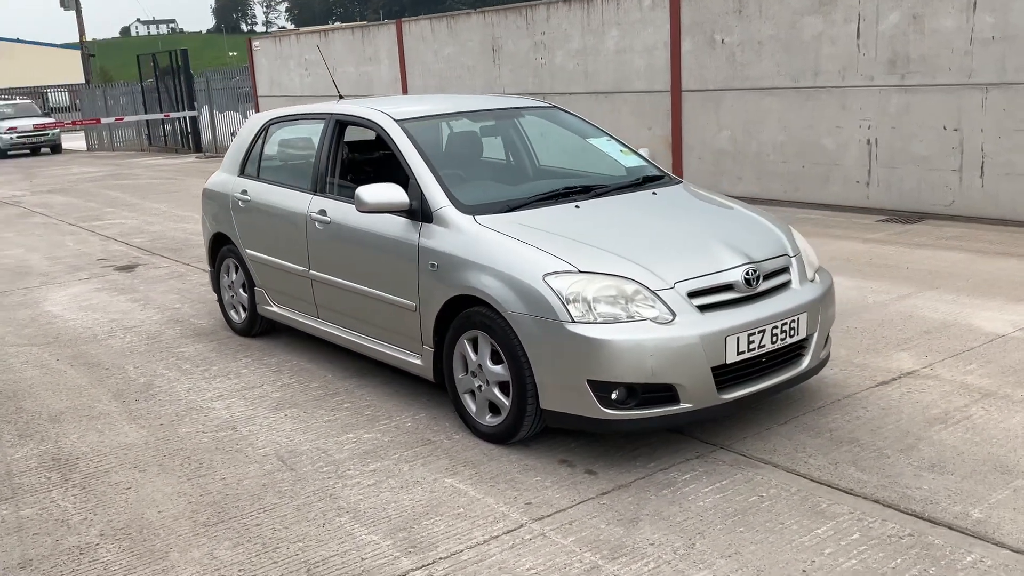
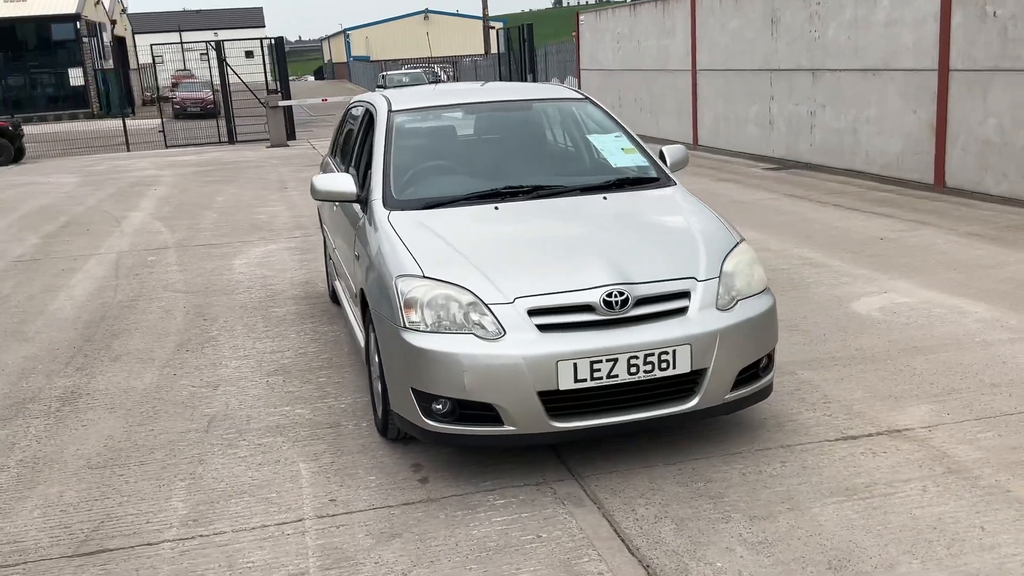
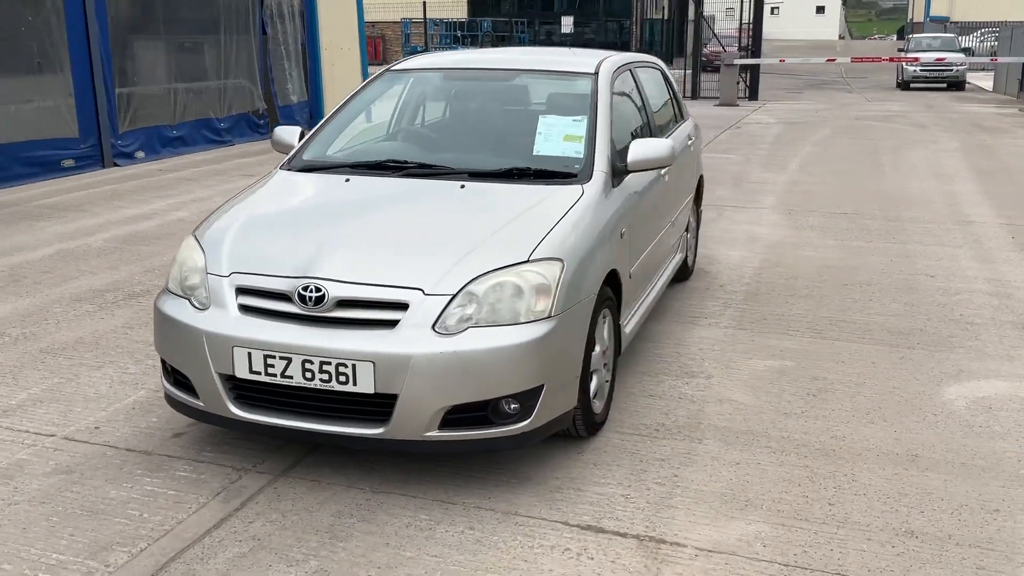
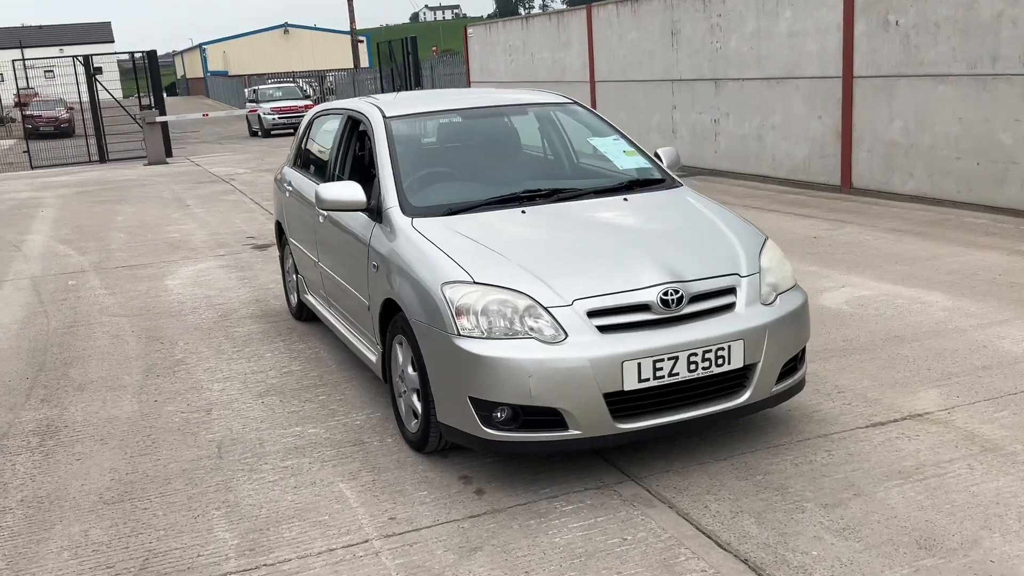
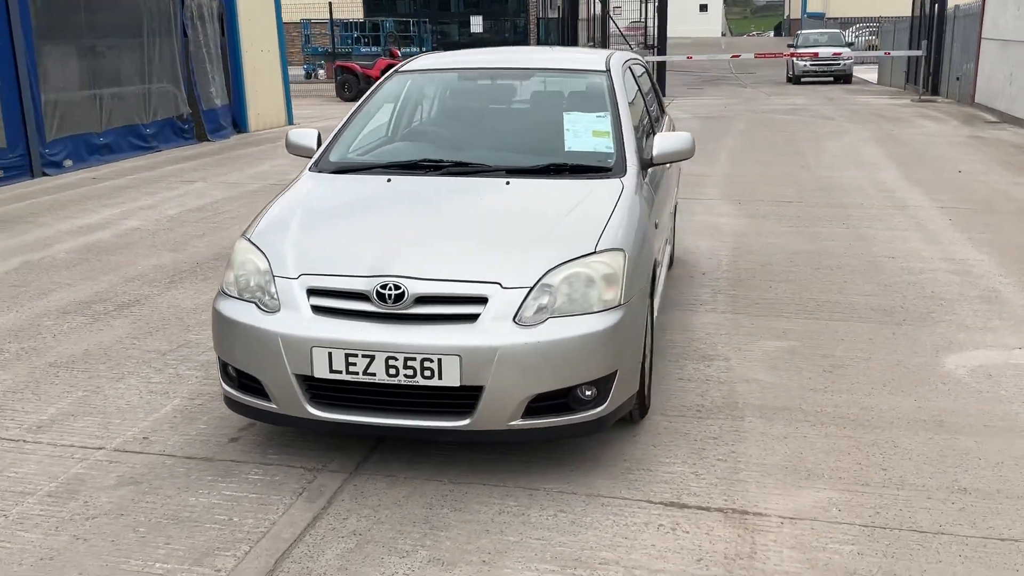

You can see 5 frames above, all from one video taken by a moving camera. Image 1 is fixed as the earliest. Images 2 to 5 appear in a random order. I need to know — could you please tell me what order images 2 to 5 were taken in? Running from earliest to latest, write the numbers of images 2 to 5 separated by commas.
4, 2, 5, 3
